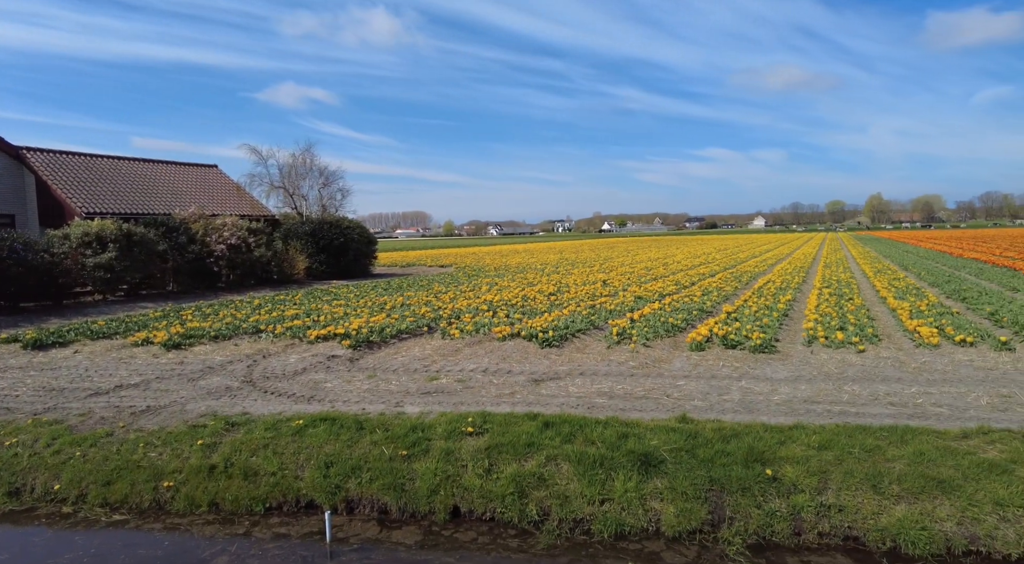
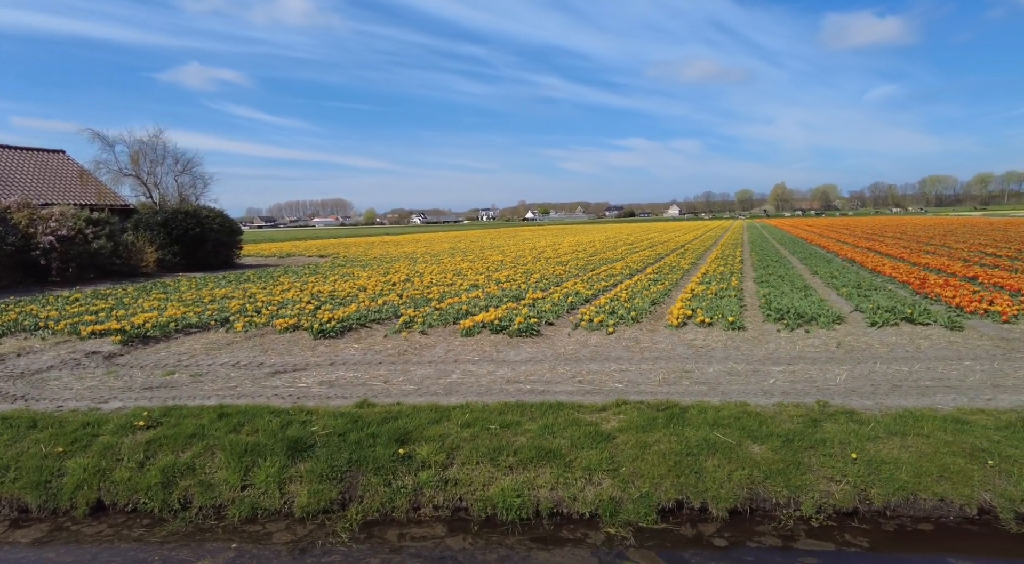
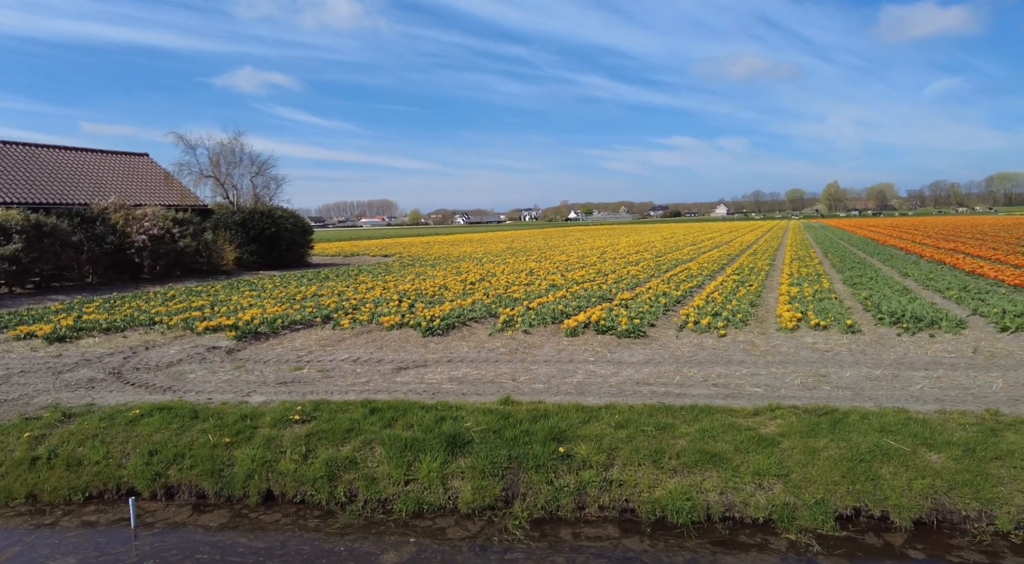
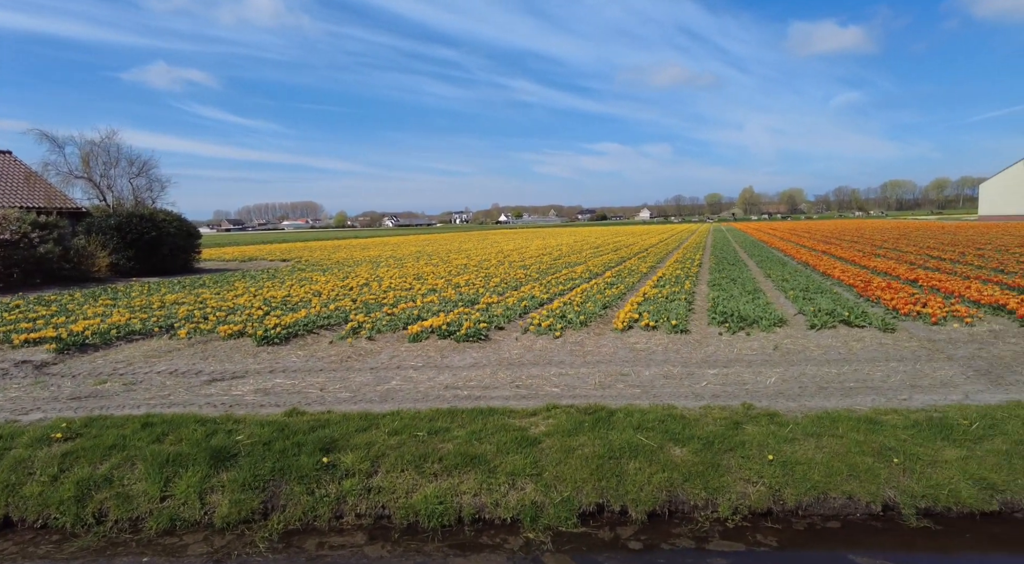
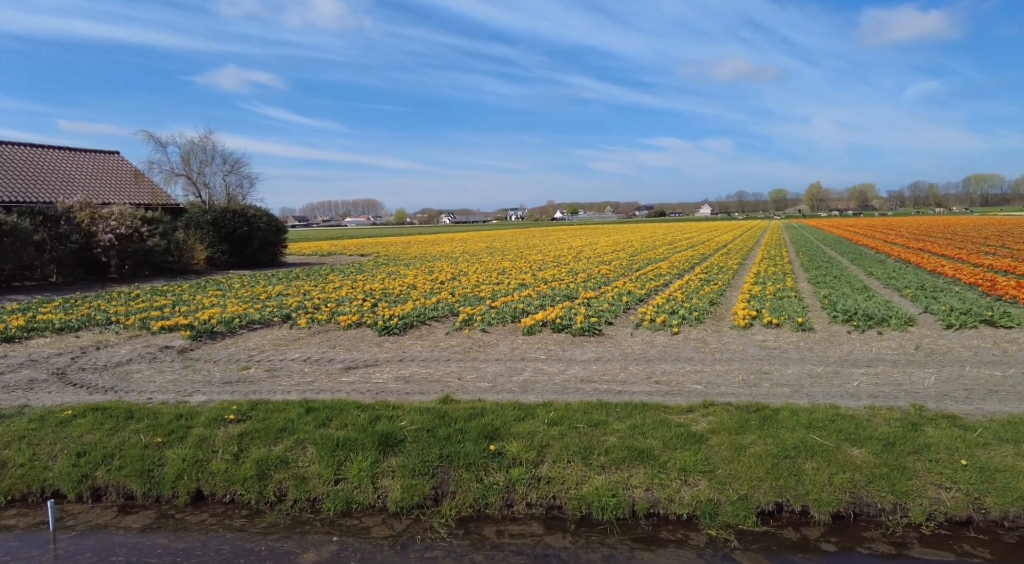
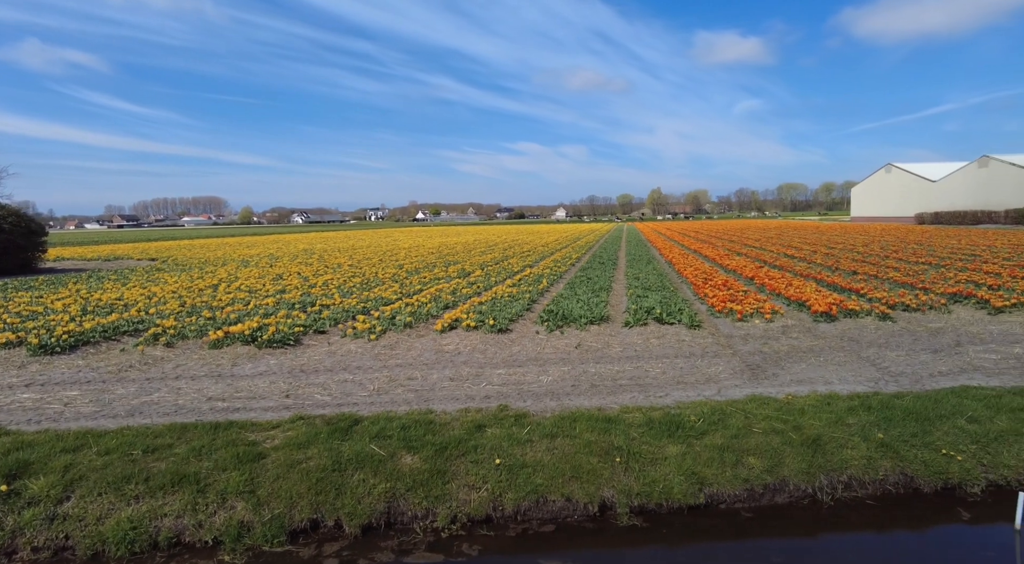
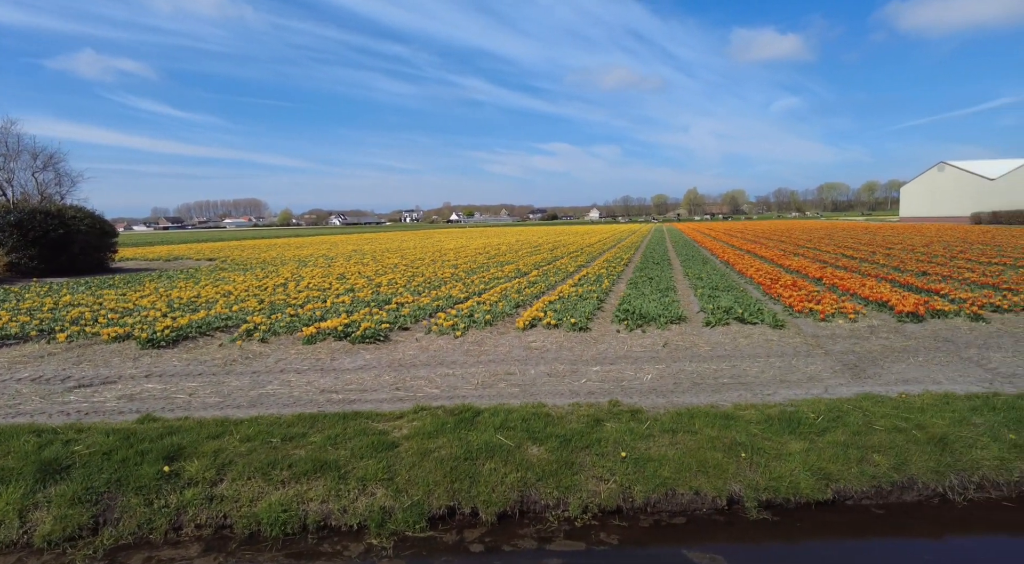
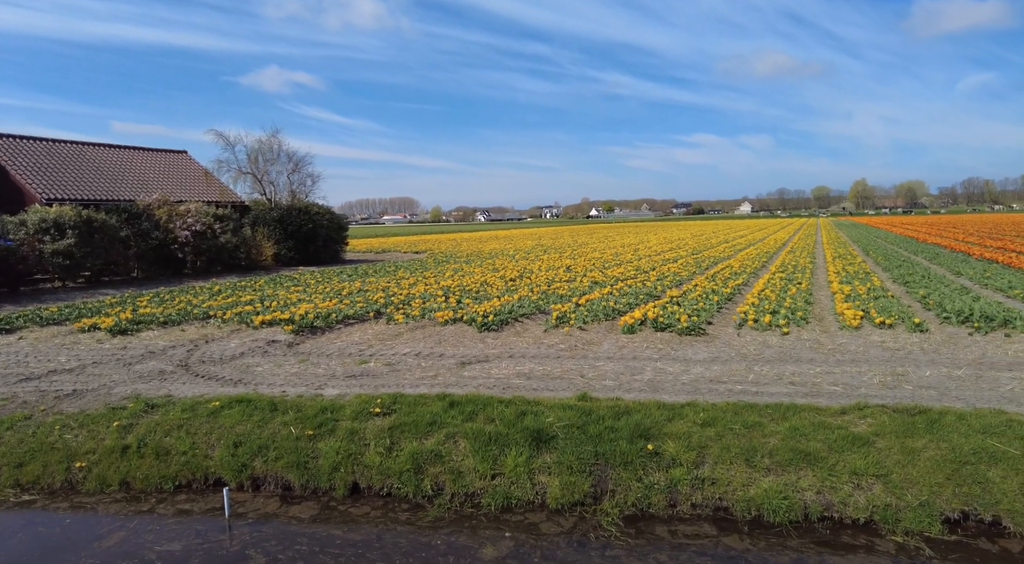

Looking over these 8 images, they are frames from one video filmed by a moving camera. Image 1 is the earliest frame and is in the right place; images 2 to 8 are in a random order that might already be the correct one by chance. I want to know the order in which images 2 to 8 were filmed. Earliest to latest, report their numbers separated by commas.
8, 3, 5, 2, 4, 7, 6
